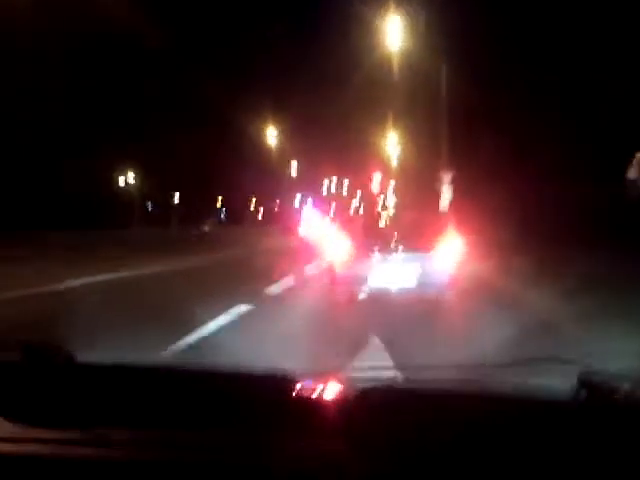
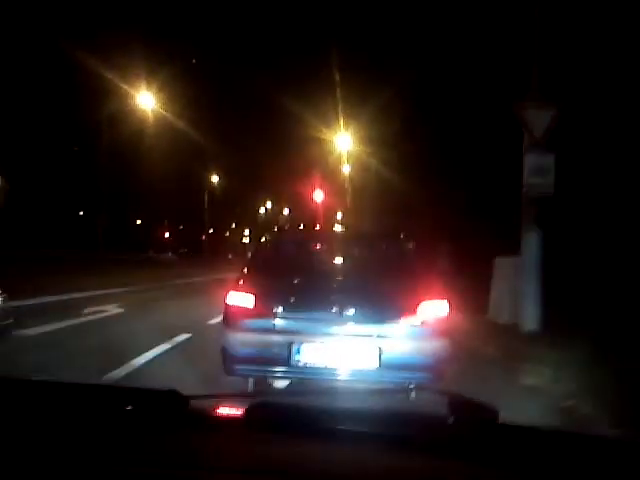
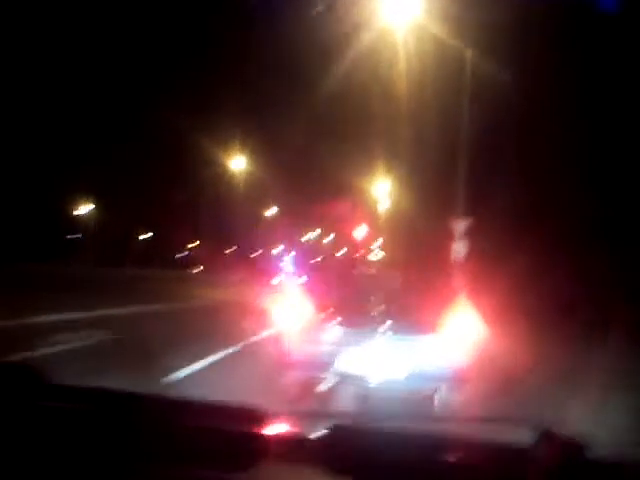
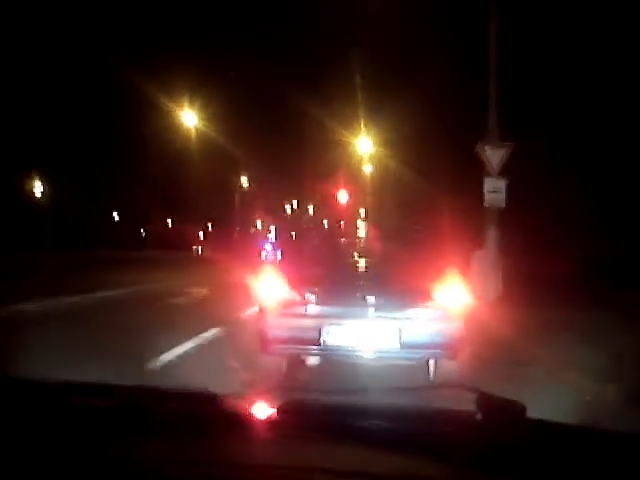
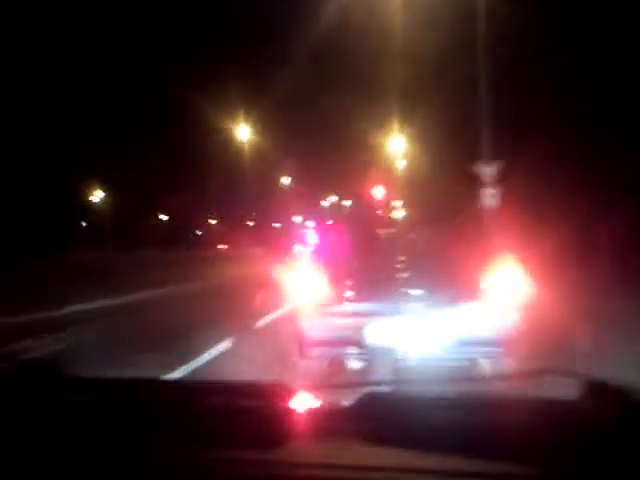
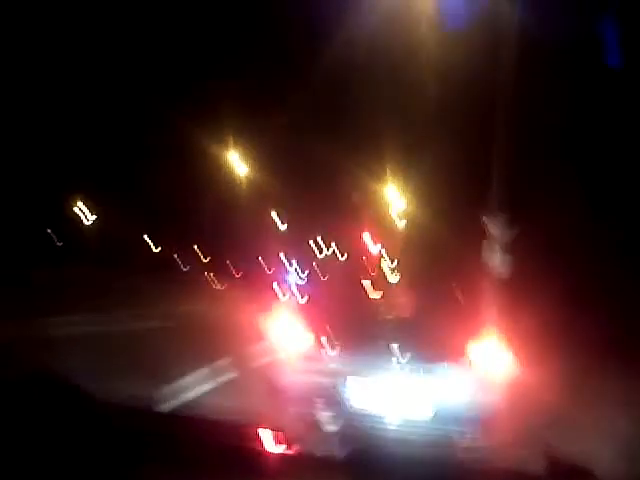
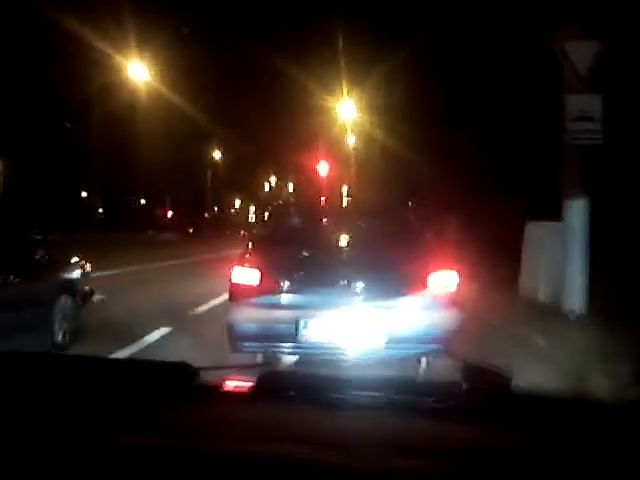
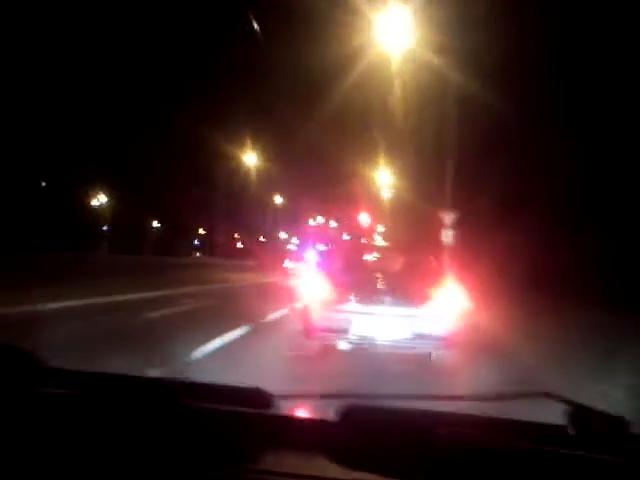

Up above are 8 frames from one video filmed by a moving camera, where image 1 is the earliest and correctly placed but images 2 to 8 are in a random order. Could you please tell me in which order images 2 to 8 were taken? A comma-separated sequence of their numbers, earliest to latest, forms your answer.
8, 3, 5, 6, 4, 2, 7
